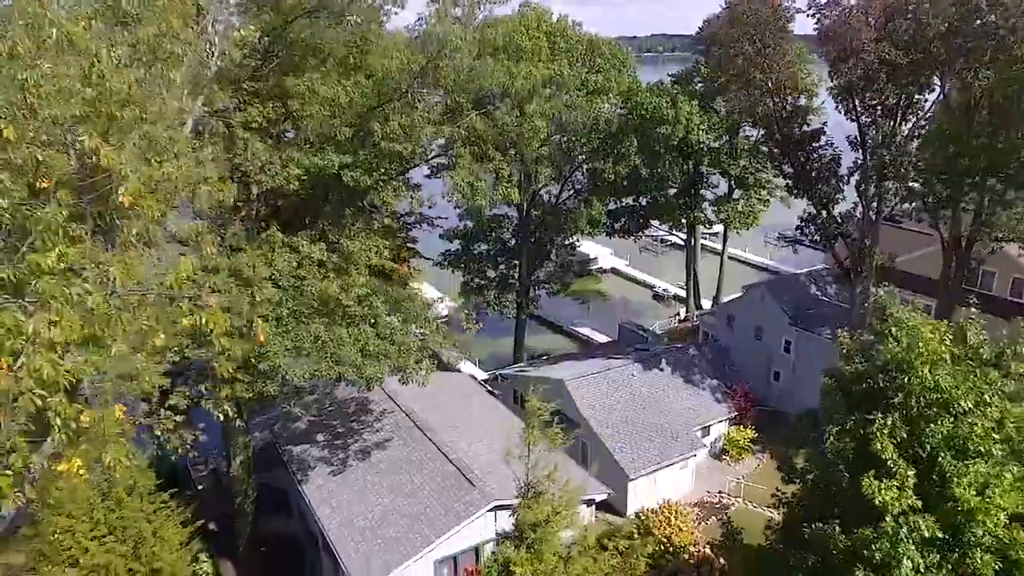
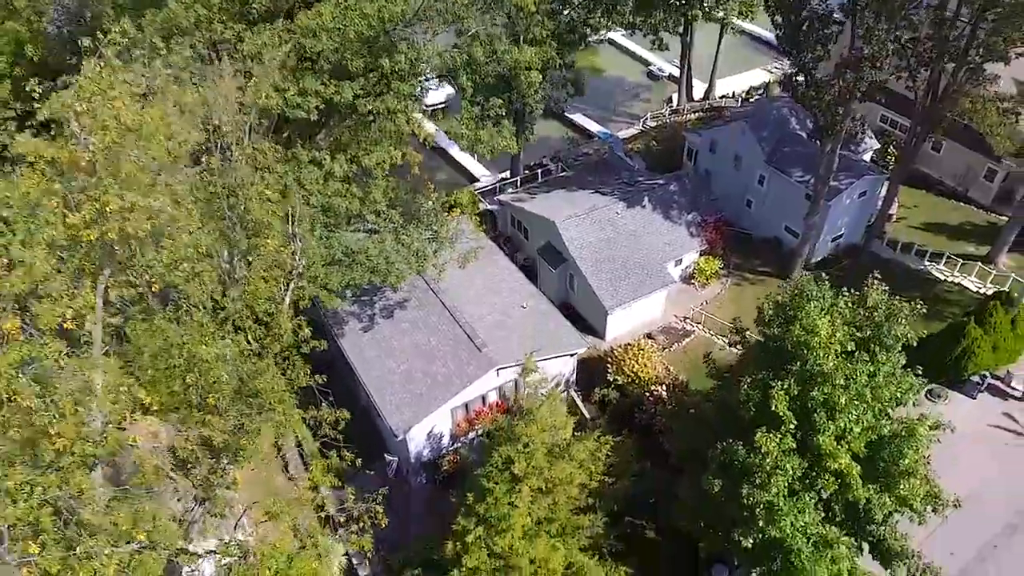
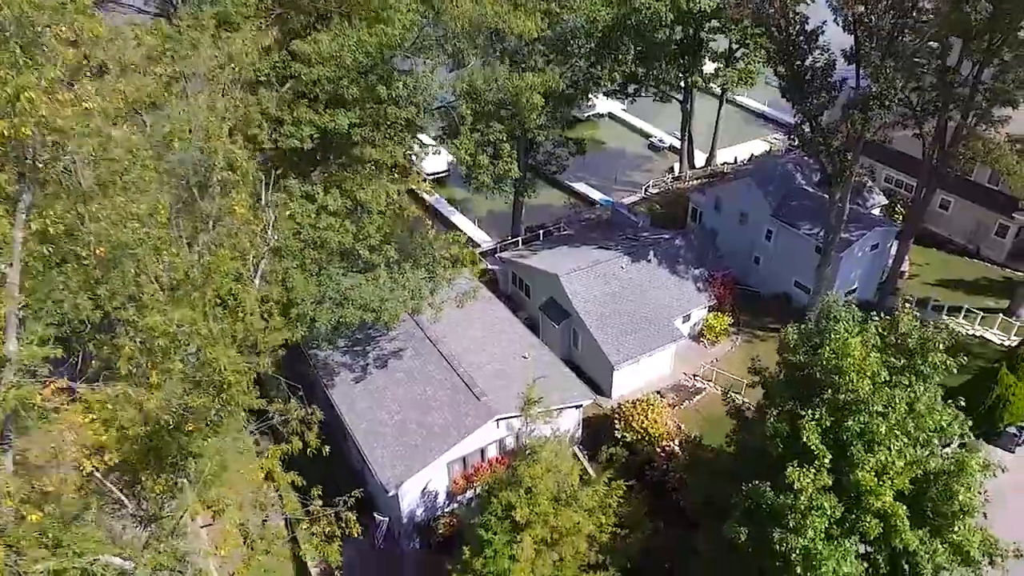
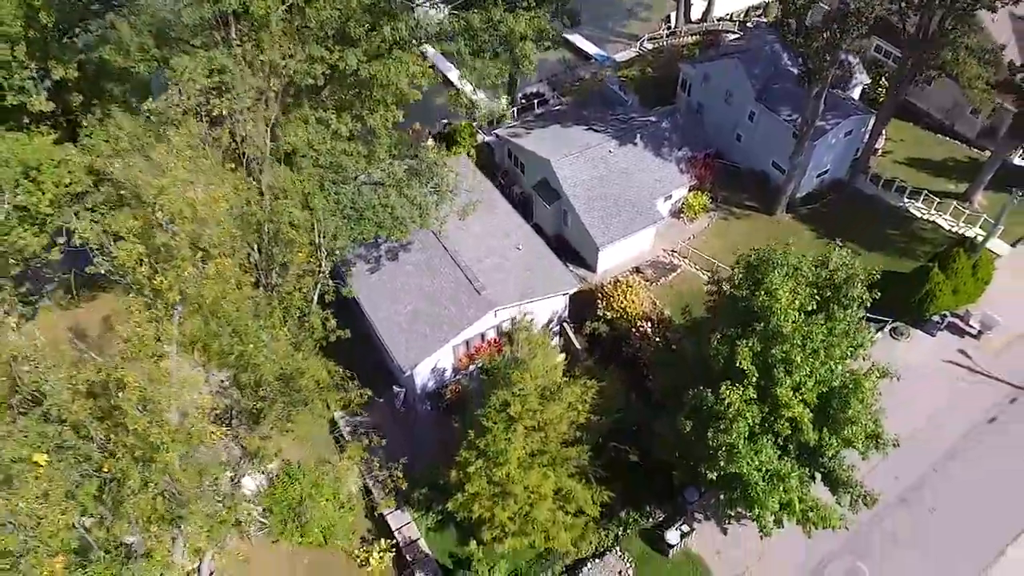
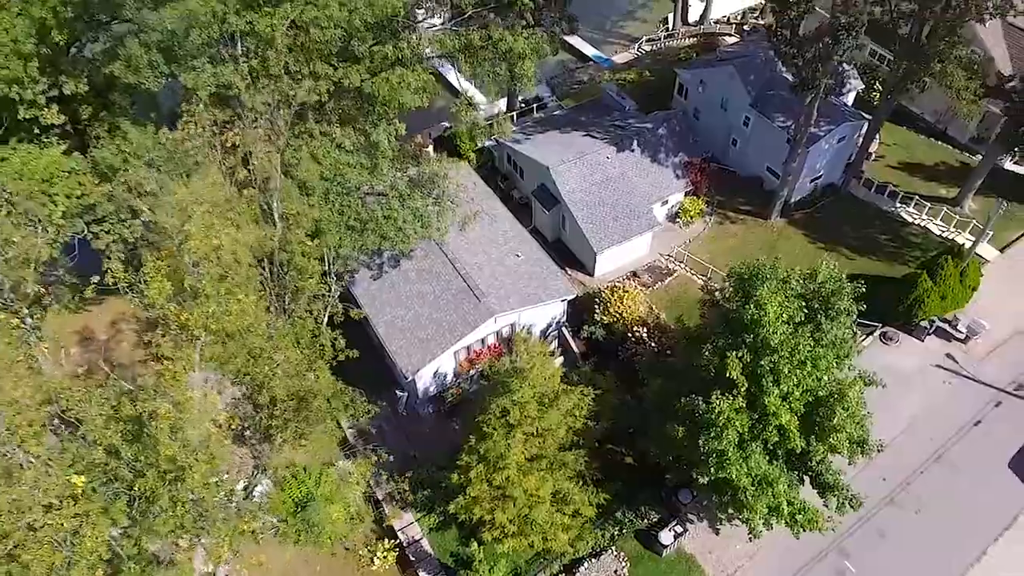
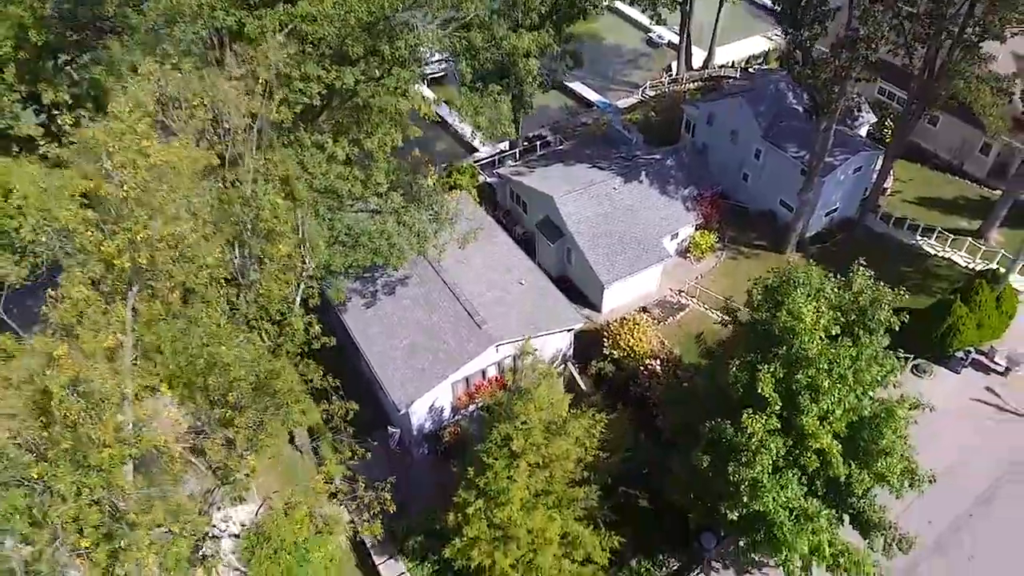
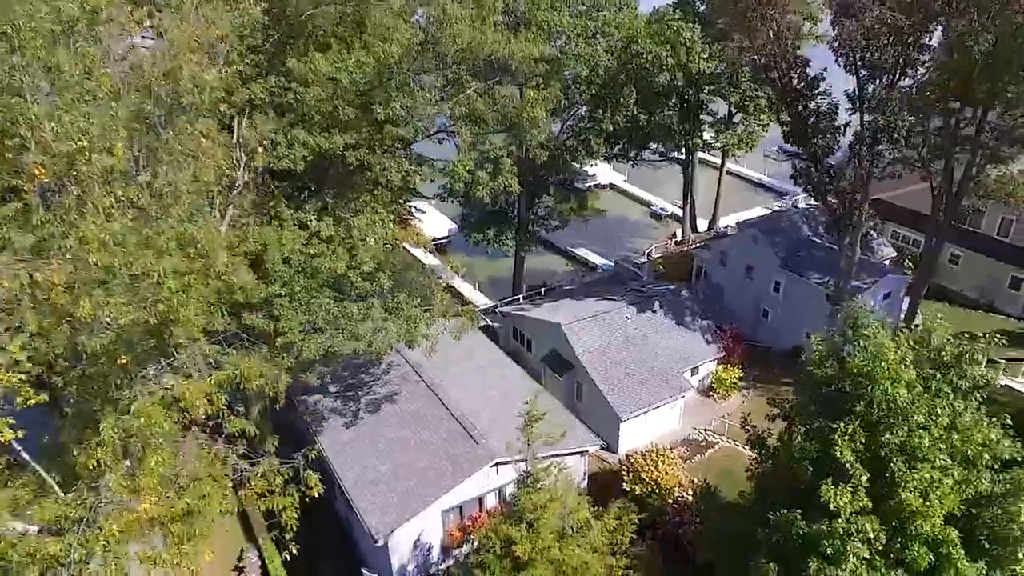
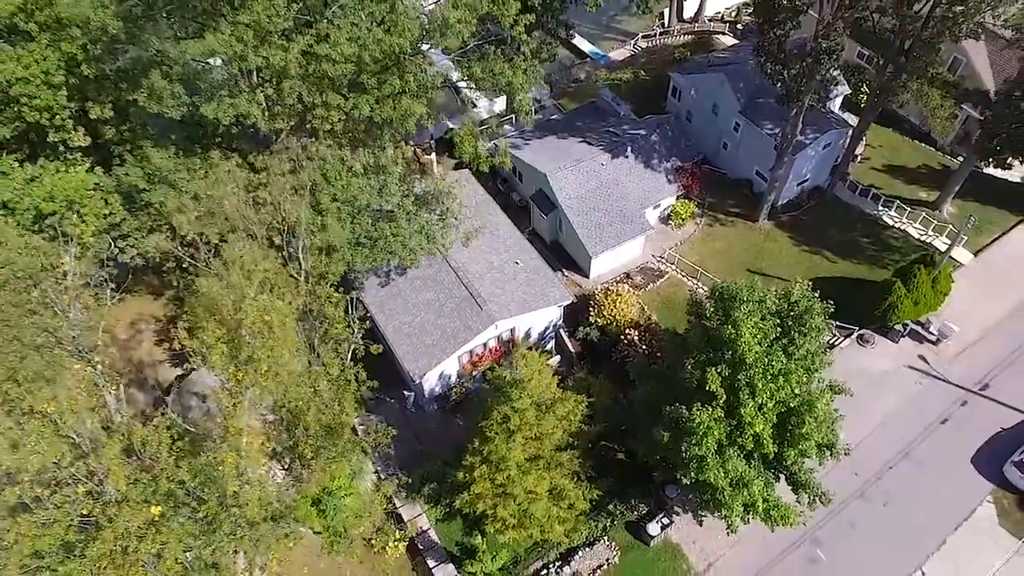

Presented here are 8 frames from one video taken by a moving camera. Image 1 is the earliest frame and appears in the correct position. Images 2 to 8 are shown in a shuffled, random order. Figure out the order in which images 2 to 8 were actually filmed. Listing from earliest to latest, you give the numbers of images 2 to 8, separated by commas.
7, 3, 2, 6, 4, 5, 8
